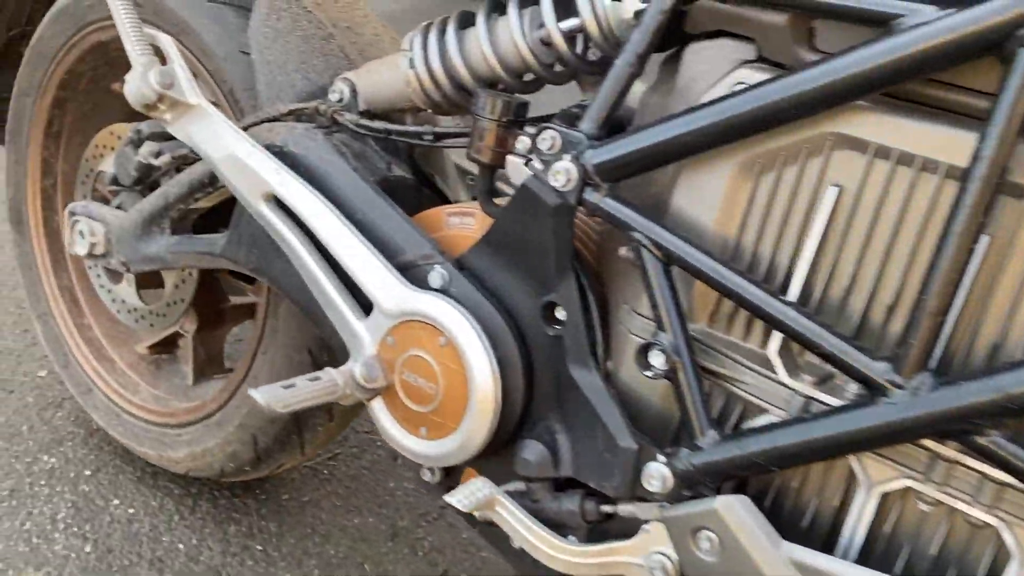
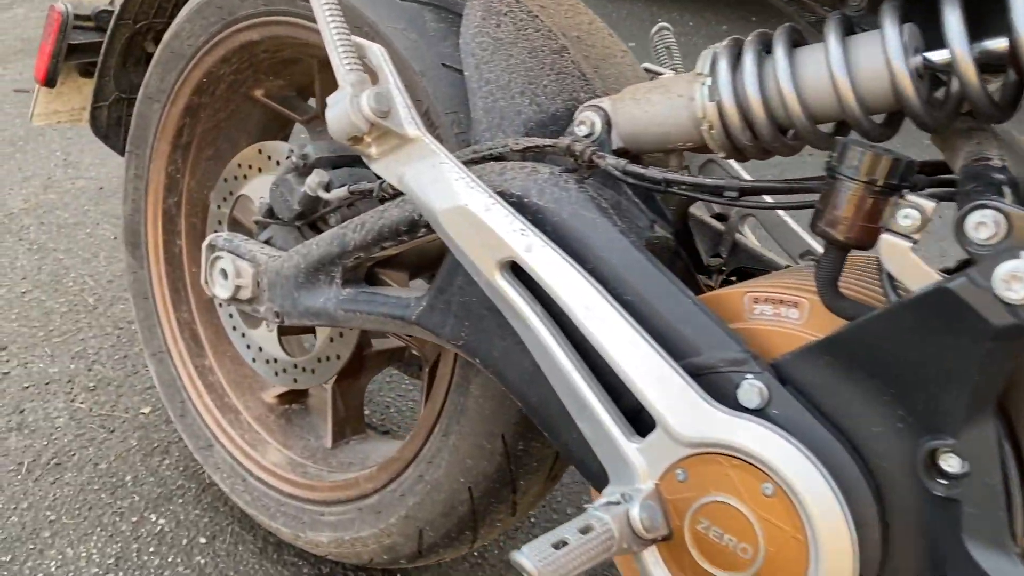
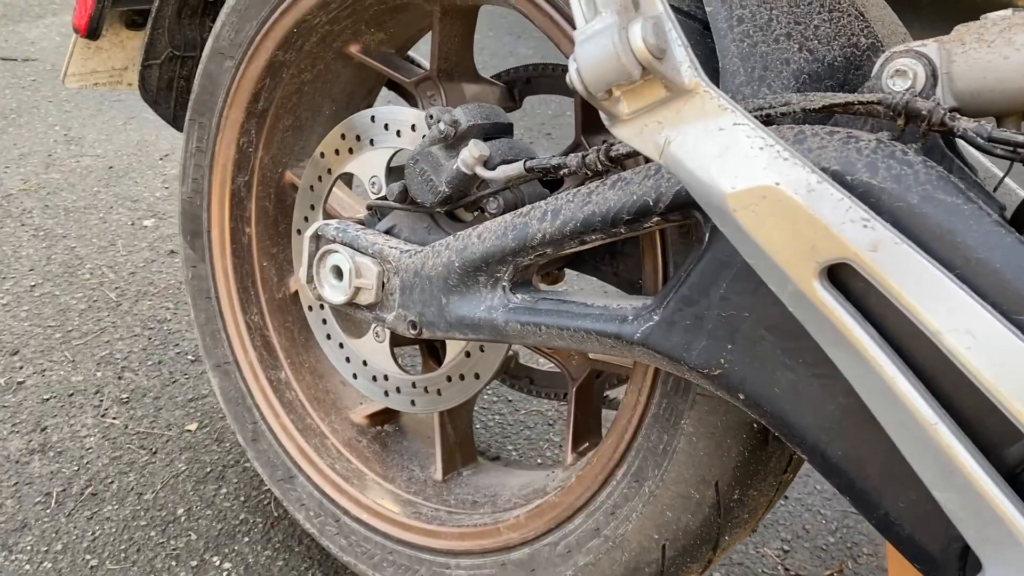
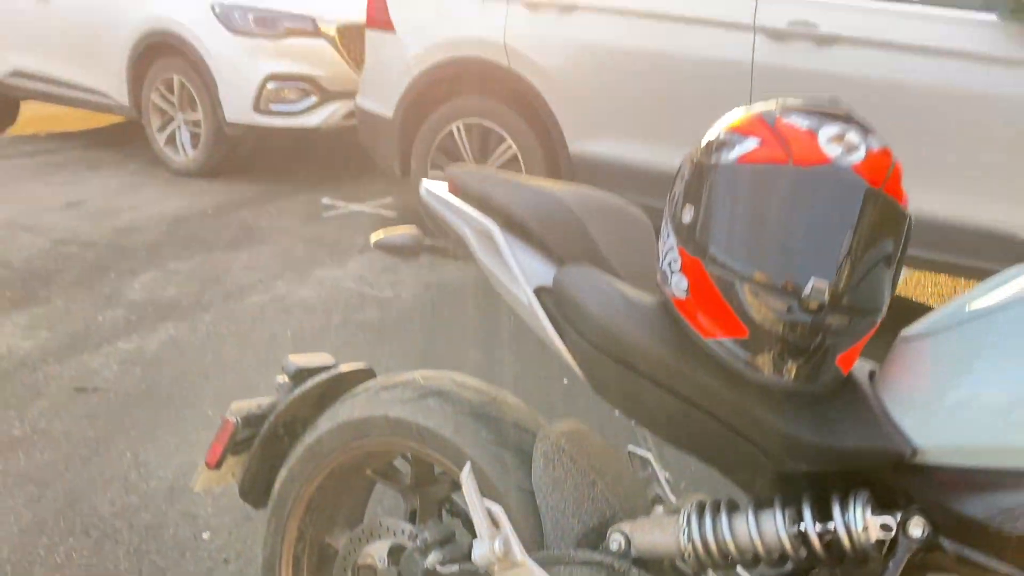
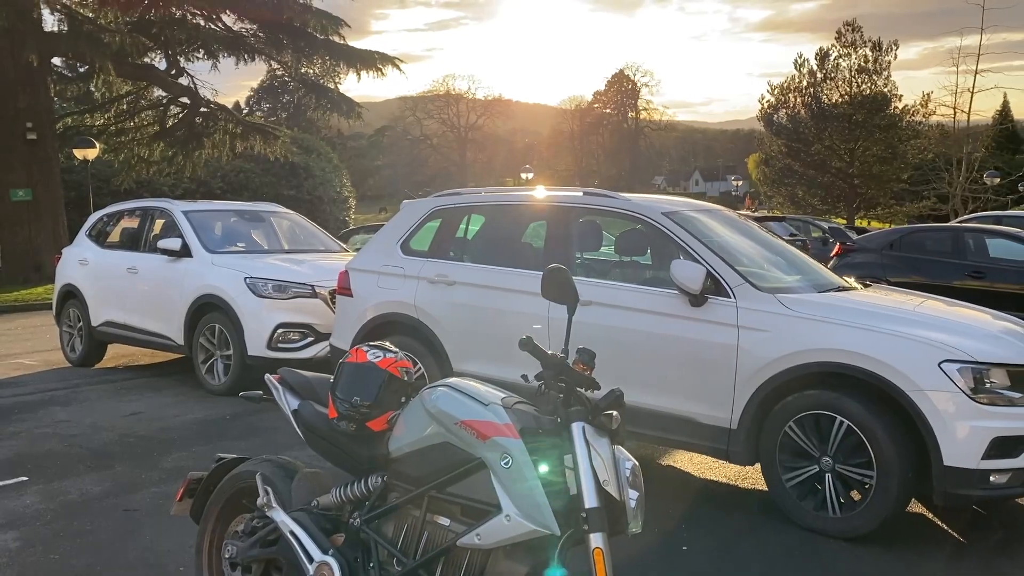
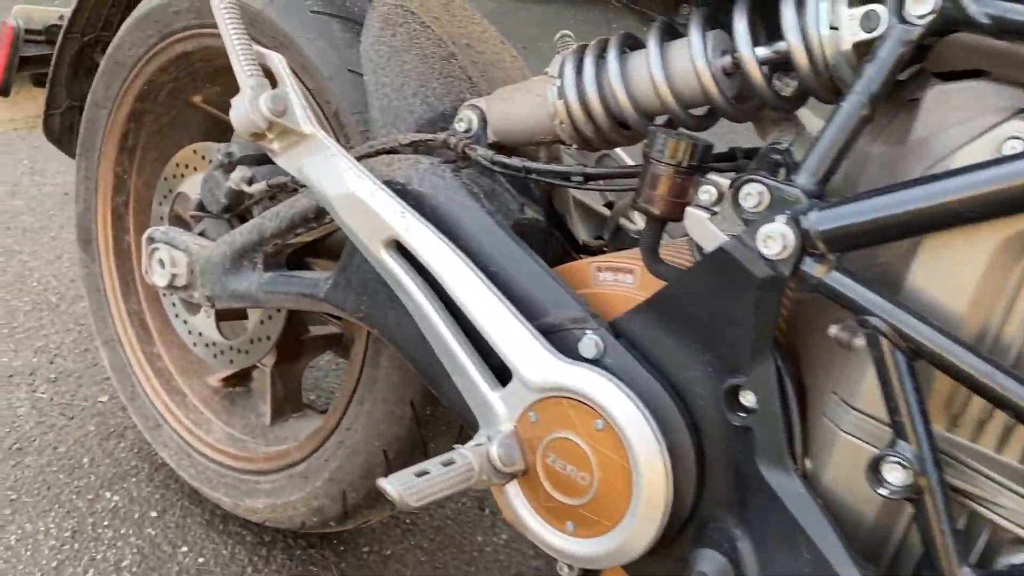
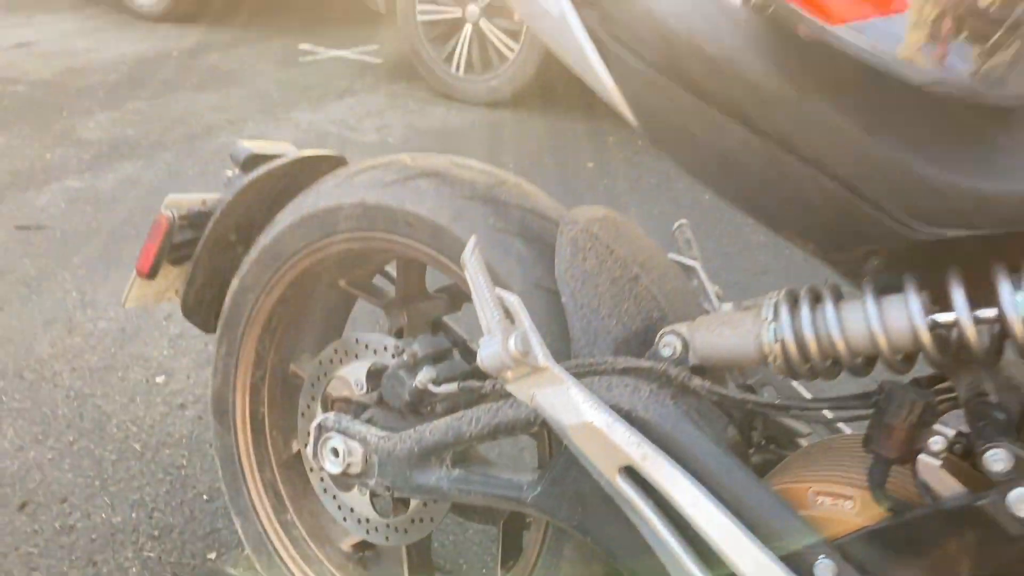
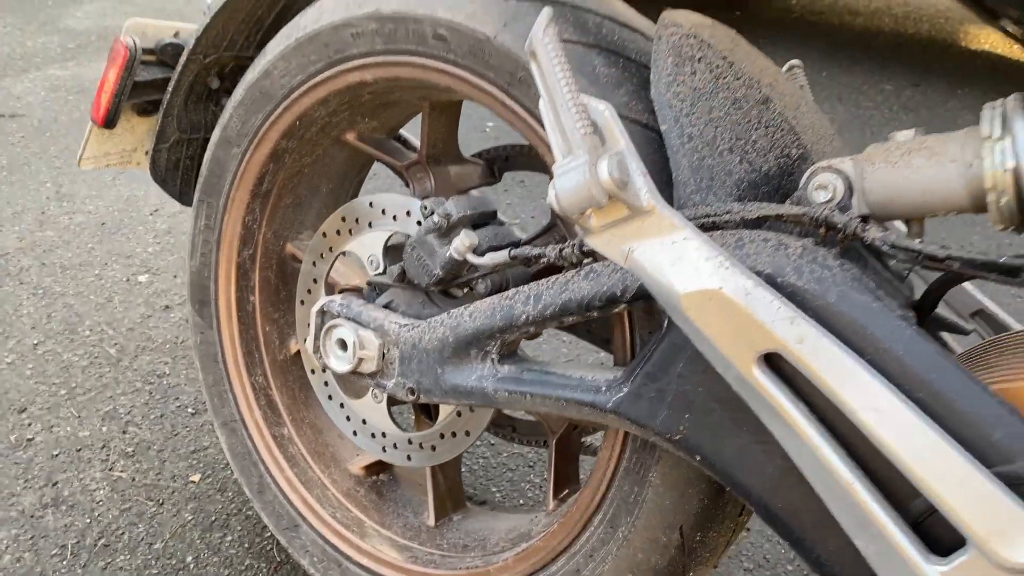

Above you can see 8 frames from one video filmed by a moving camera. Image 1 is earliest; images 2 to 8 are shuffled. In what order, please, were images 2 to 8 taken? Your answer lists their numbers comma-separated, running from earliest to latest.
6, 2, 3, 8, 7, 4, 5
